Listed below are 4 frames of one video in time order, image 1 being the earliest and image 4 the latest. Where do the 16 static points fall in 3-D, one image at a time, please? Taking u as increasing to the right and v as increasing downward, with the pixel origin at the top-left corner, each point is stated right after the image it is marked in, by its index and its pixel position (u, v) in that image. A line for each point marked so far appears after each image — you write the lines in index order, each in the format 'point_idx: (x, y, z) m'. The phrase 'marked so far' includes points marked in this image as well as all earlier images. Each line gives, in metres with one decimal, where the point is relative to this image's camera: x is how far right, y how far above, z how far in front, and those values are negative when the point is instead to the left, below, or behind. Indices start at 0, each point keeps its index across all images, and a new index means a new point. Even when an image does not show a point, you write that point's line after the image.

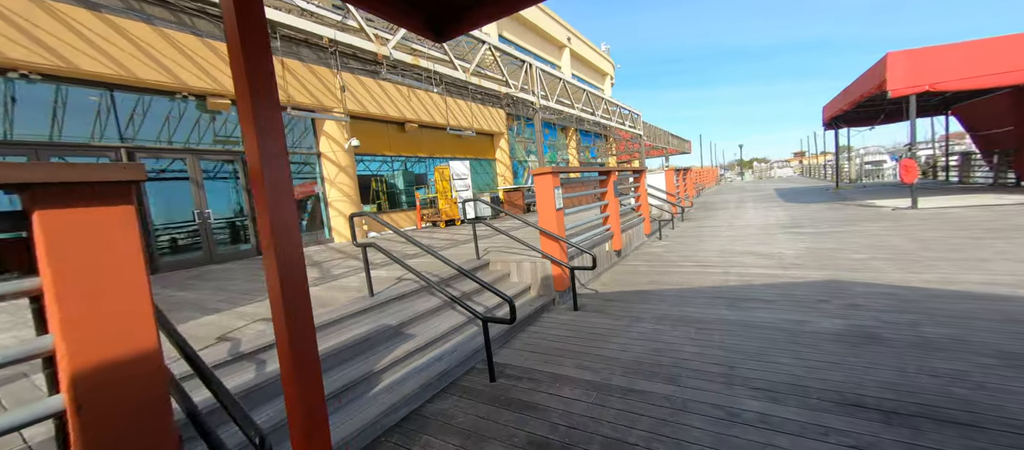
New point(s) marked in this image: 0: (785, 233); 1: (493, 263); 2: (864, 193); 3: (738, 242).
0: (+5.5, -0.2, +7.3) m
1: (-0.2, -0.5, +4.6) m
2: (+13.5, +1.3, +13.8) m
3: (+4.2, -0.3, +6.8) m
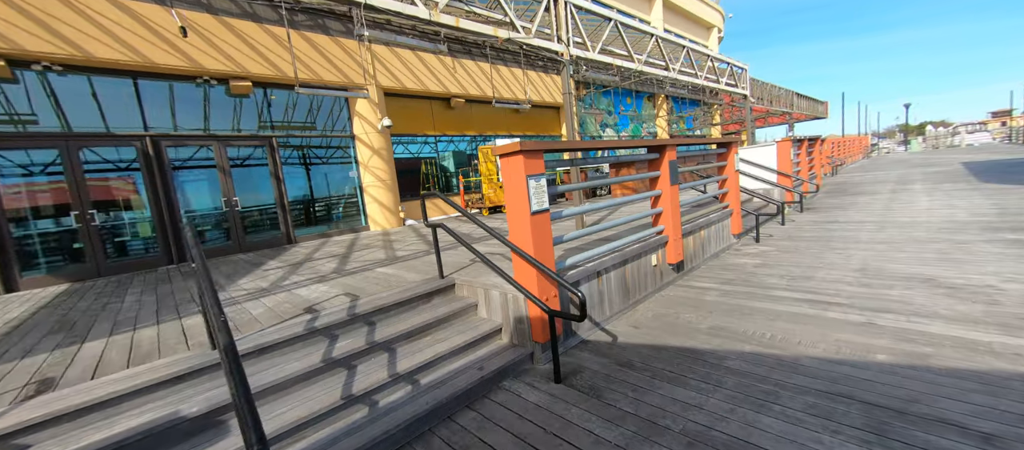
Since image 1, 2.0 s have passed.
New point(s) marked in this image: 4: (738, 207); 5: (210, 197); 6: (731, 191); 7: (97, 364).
0: (+5.7, -0.2, +4.3) m
1: (-0.5, -0.5, +3.2) m
2: (+15.2, +1.4, +8.5) m
3: (+4.4, -0.4, +4.2) m
4: (+3.5, +0.3, +5.6) m
5: (-5.7, +0.6, +6.8) m
6: (+3.4, +0.5, +5.6) m
7: (-2.5, -0.8, +2.2) m
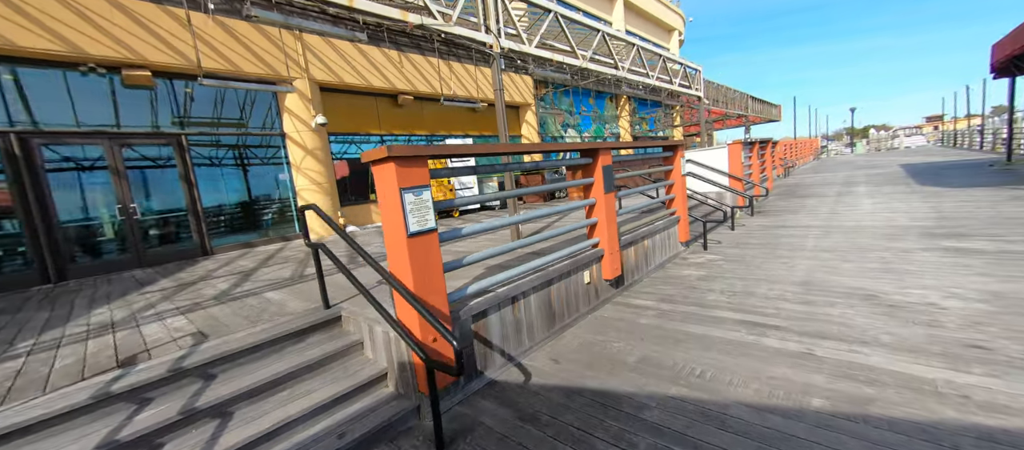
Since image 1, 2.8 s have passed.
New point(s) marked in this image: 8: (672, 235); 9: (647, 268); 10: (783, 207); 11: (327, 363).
0: (+4.9, -0.3, +4.2) m
1: (-1.2, -0.7, +2.6) m
2: (+14.0, +1.4, +9.1) m
3: (+3.6, -0.5, +4.0) m
4: (+2.6, +0.2, +5.3) m
5: (-6.7, +0.4, +5.9) m
6: (+2.4, +0.4, +5.3) m
7: (-3.2, -1.0, +1.5) m
8: (+2.3, -0.1, +5.2) m
9: (+1.7, -0.5, +4.5) m
10: (+6.0, +0.4, +7.9) m
11: (-1.2, -0.9, +2.4) m
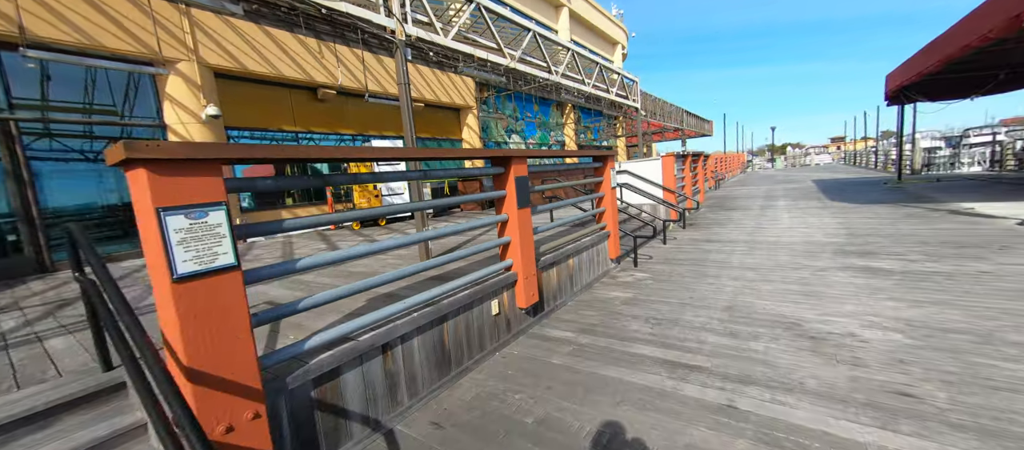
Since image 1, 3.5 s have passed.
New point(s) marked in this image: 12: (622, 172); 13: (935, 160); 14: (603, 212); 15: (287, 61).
0: (+3.9, -0.5, +4.2) m
1: (-2.0, -0.8, +1.8) m
2: (+12.3, +1.0, +10.3) m
3: (+2.6, -0.7, +3.8) m
4: (+1.4, -0.1, +5.0) m
5: (-7.9, +0.2, +4.4) m
6: (+1.3, +0.2, +5.0) m
7: (-3.8, -1.1, +0.5) m
8: (+1.2, -0.4, +4.8) m
9: (+0.7, -0.7, +4.1) m
10: (+4.5, +0.1, +8.0) m
11: (-1.9, -1.0, +1.6) m
12: (+2.5, +1.2, +8.2) m
13: (+21.7, +3.3, +18.4) m
14: (+1.3, +0.2, +5.0) m
15: (-4.9, +3.6, +7.8) m
